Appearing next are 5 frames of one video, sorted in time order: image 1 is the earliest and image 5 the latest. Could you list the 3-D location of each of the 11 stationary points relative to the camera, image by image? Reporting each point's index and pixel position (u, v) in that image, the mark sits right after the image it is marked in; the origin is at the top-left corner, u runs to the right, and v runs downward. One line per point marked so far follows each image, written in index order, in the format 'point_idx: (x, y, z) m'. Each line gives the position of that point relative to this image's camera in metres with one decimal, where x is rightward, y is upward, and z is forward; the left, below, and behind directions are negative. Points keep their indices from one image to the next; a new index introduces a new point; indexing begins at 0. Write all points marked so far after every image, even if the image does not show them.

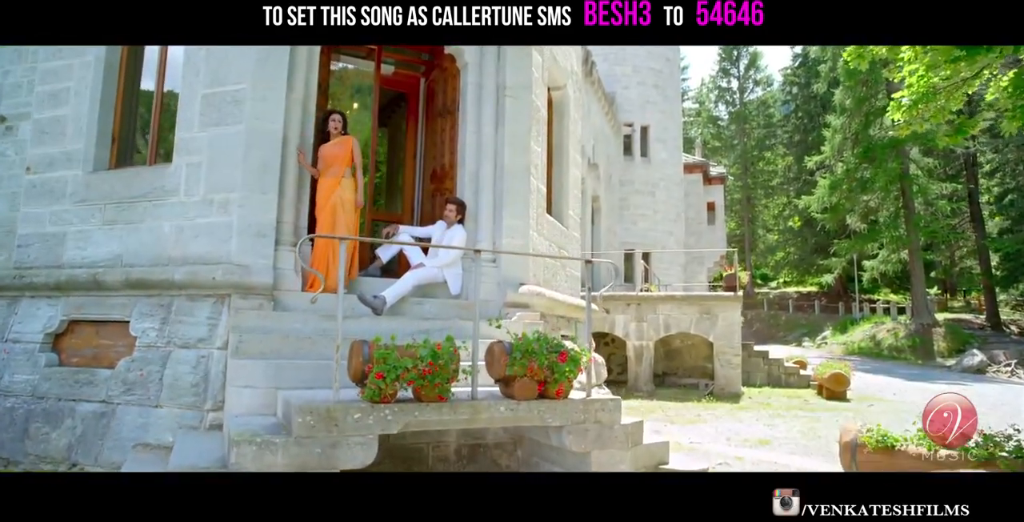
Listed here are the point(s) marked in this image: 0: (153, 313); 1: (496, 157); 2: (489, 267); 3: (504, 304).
0: (-3.1, -0.5, +5.5) m
1: (-0.2, +1.1, +6.9) m
2: (-0.2, -0.1, +6.6) m
3: (-0.1, -0.5, +6.5) m
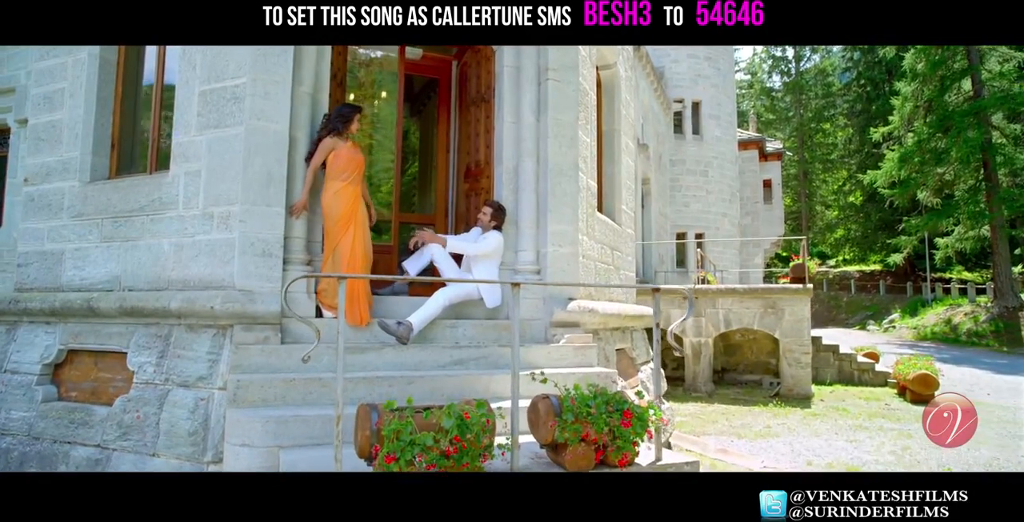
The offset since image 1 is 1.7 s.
0: (-2.7, -0.6, +4.9) m
1: (+0.2, +1.0, +5.9) m
2: (+0.2, -0.2, +5.7) m
3: (+0.3, -0.6, +5.6) m
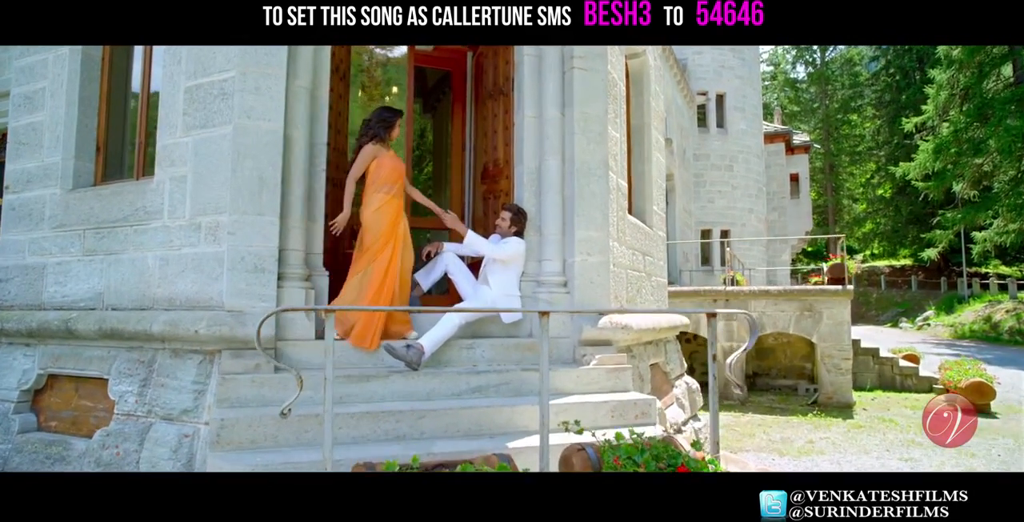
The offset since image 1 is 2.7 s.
0: (-2.6, -0.8, +4.3) m
1: (+0.4, +0.9, +5.3) m
2: (+0.4, -0.3, +5.1) m
3: (+0.5, -0.6, +5.0) m
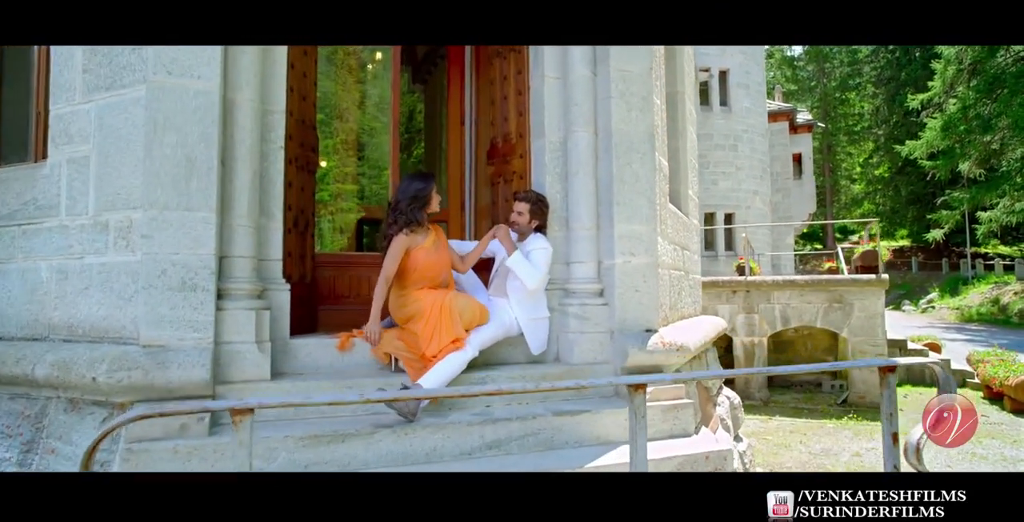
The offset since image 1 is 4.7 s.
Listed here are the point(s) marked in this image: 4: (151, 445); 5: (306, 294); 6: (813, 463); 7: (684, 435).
0: (-2.4, -0.8, +3.1) m
1: (+0.5, +0.9, +4.1) m
2: (+0.5, -0.3, +3.9) m
3: (+0.7, -0.7, +3.8) m
4: (-1.5, -0.8, +2.7) m
5: (-1.4, -0.2, +4.3) m
6: (+3.7, -2.5, +7.9) m
7: (+1.0, -1.0, +3.7) m
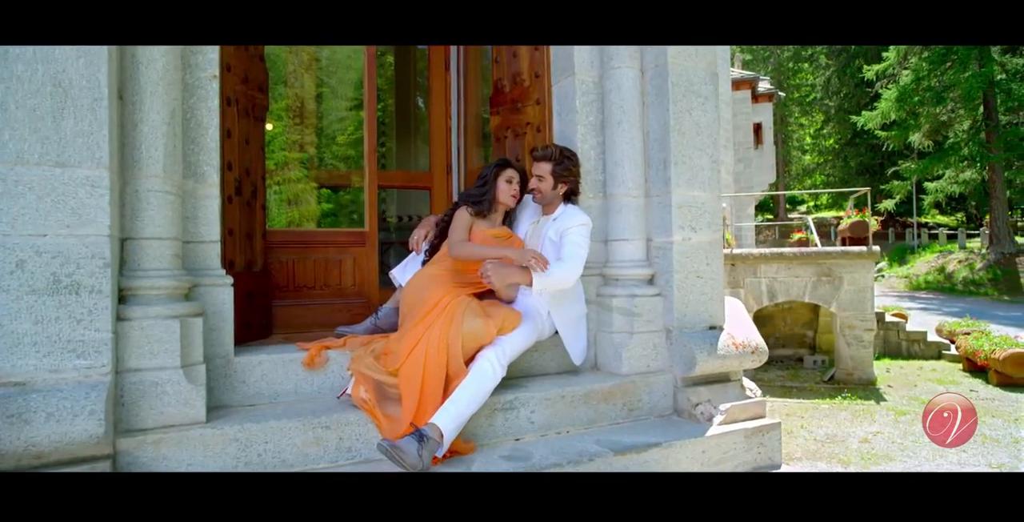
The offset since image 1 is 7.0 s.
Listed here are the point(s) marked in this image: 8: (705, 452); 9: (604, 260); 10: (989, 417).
0: (-2.2, -0.8, +2.0) m
1: (+0.6, +1.0, +3.1) m
2: (+0.6, -0.2, +3.0) m
3: (+0.8, -0.6, +2.9) m
4: (-1.3, -0.7, +1.7) m
5: (-1.3, -0.1, +3.2) m
6: (+3.5, -2.2, +7.2) m
7: (+1.1, -0.9, +2.8) m
8: (+0.8, -0.8, +2.6) m
9: (+0.4, 0.0, +3.1) m
10: (+6.3, -2.0, +8.4) m
